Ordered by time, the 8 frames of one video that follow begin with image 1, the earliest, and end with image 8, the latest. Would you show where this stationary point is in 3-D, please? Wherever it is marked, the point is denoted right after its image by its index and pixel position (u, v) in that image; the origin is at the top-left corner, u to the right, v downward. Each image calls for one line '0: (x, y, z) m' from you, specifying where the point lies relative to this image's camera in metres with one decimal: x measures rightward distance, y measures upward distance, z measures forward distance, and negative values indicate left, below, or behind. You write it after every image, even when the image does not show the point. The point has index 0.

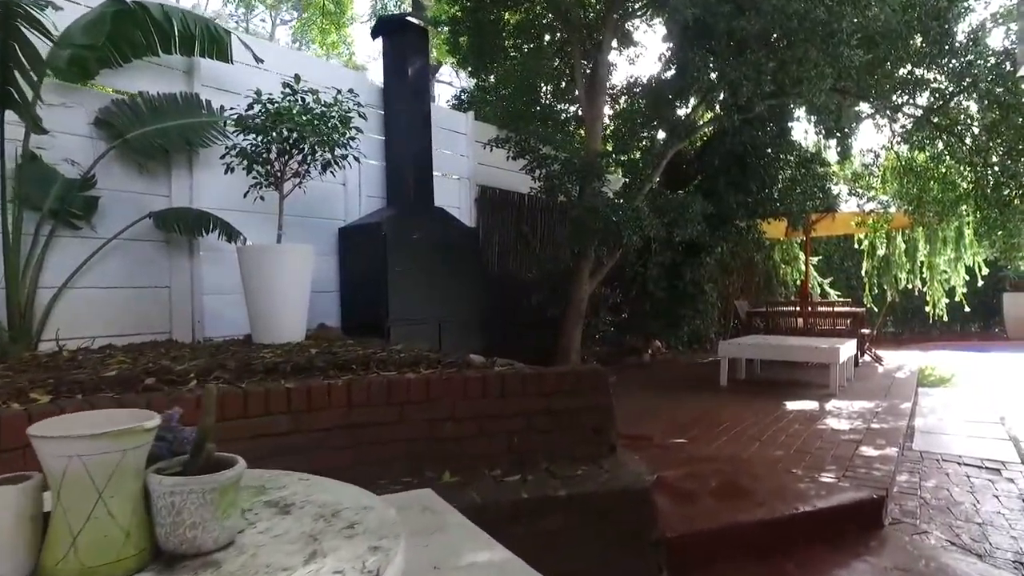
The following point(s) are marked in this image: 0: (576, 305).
0: (+0.6, -0.2, +6.4) m
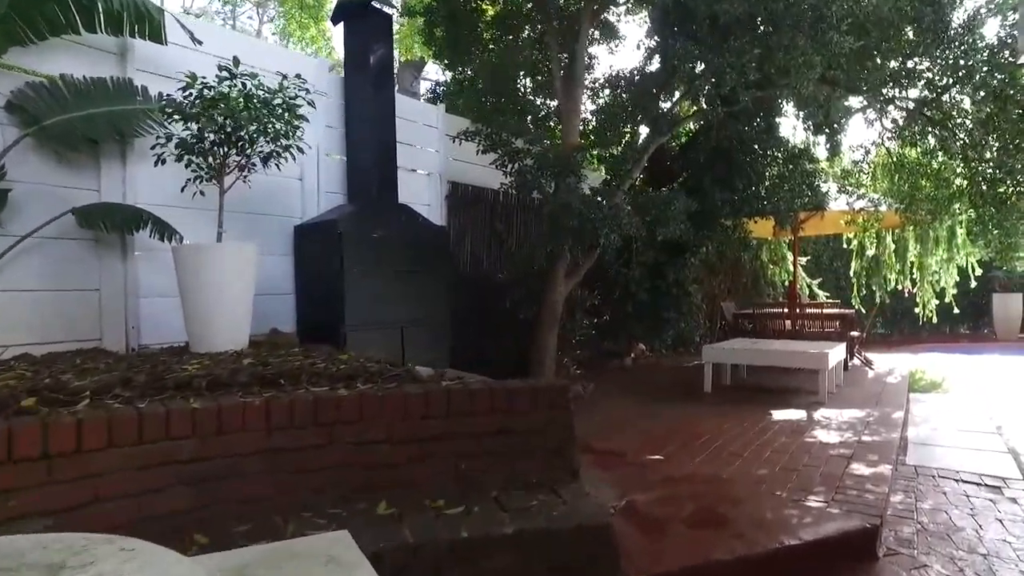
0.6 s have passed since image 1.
0: (+0.3, -0.2, +6.1) m
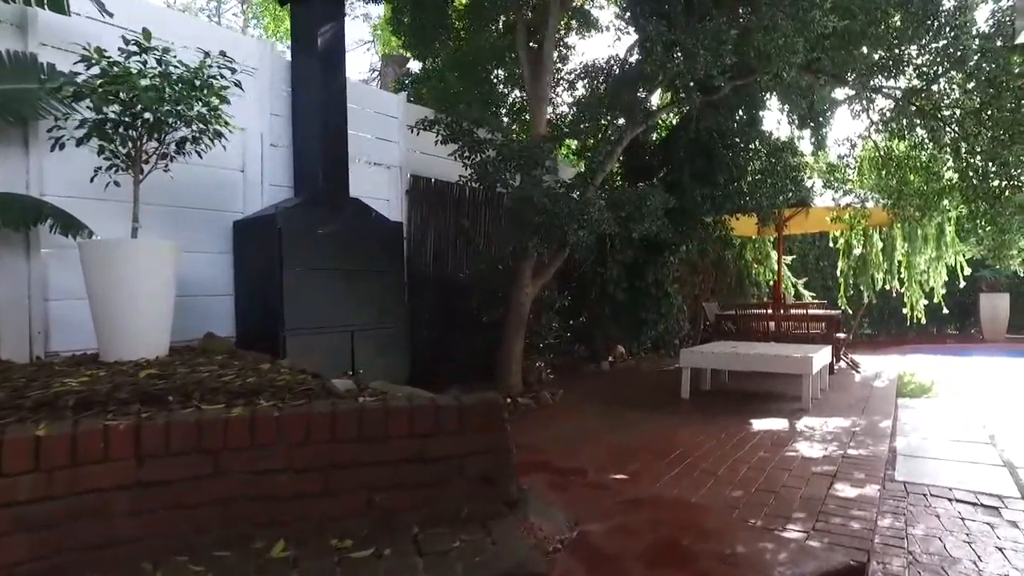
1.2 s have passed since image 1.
0: (0.0, -0.2, +5.7) m
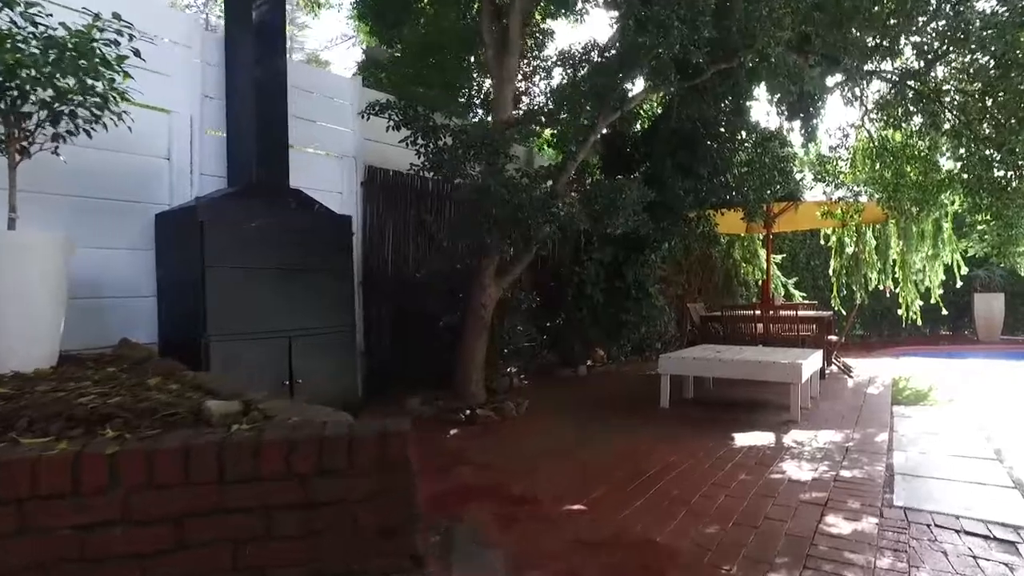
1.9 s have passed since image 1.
0: (-0.2, -0.2, +5.2) m
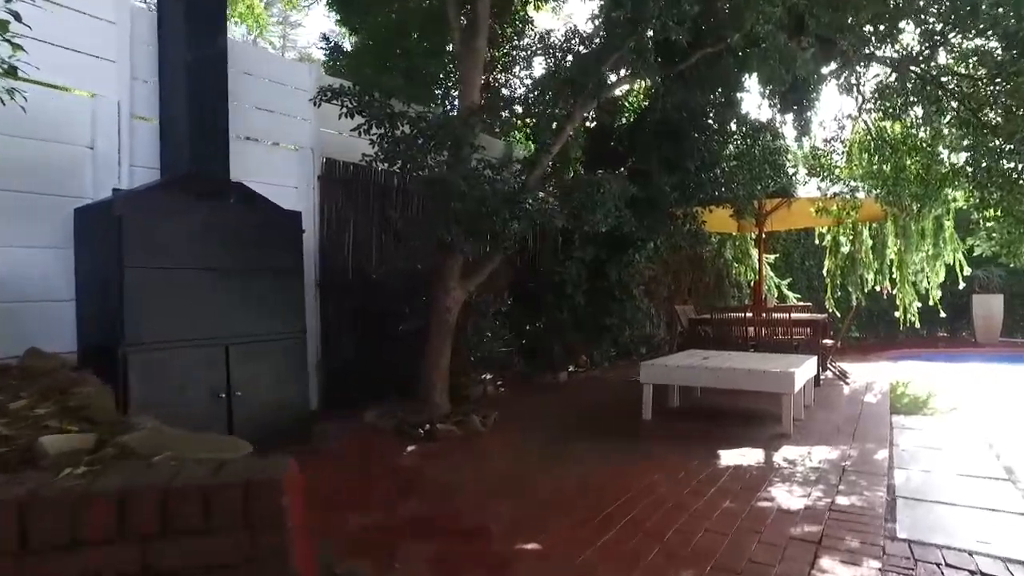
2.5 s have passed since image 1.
0: (-0.5, -0.2, +4.8) m
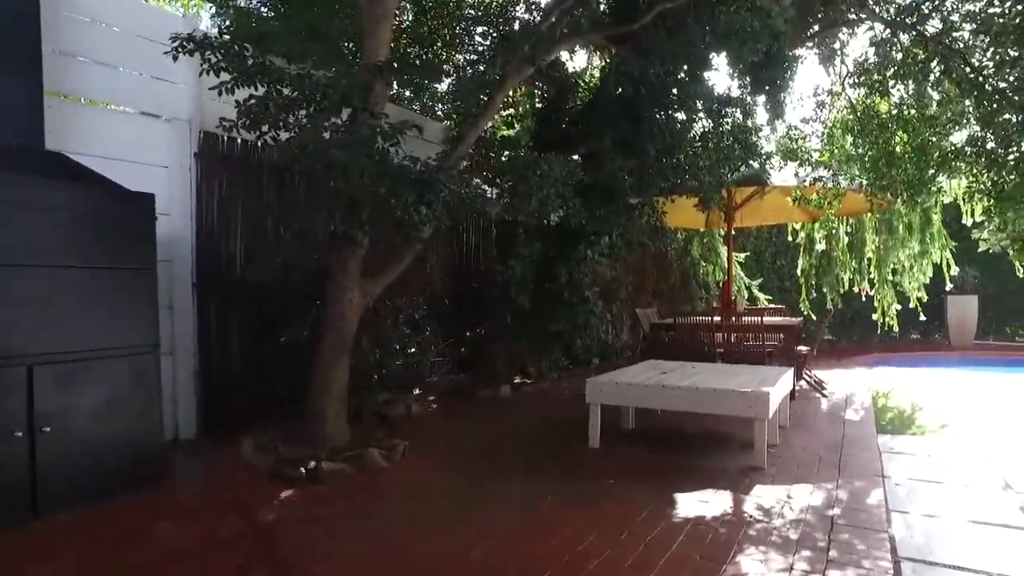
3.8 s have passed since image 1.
0: (-0.9, -0.2, +3.8) m
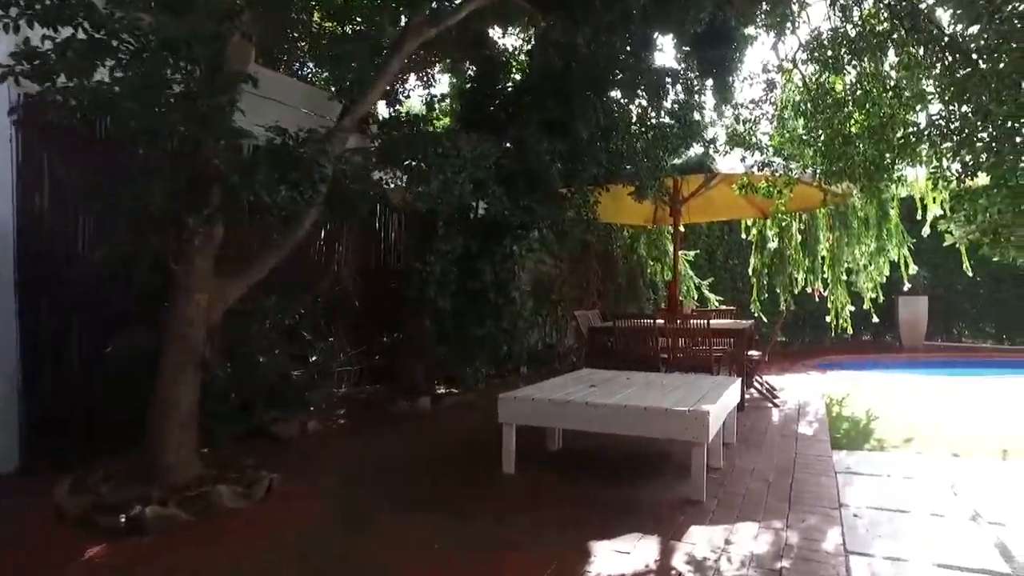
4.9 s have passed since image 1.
0: (-1.4, -0.2, +3.1) m
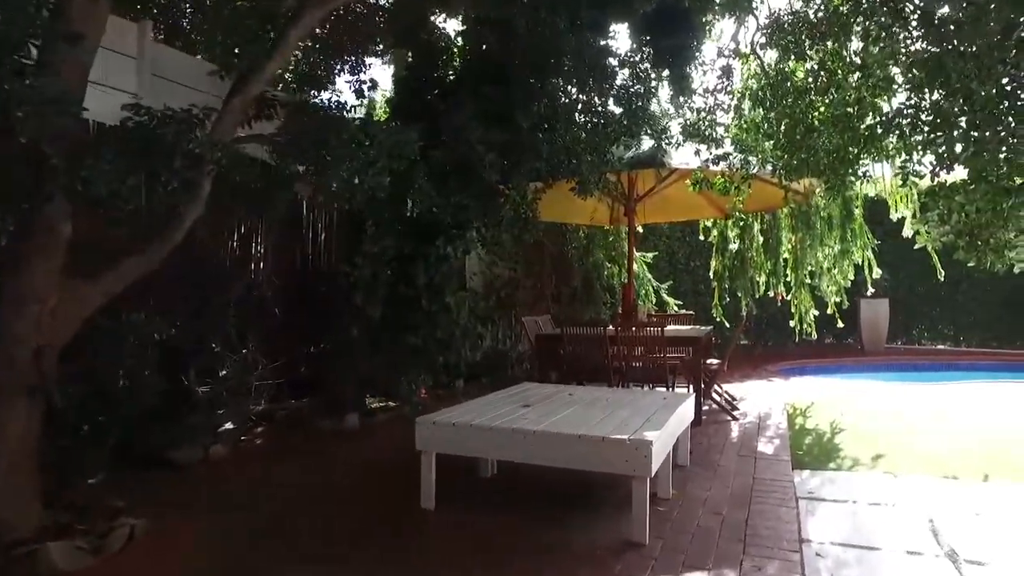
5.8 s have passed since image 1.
0: (-1.8, -0.2, +2.6) m
